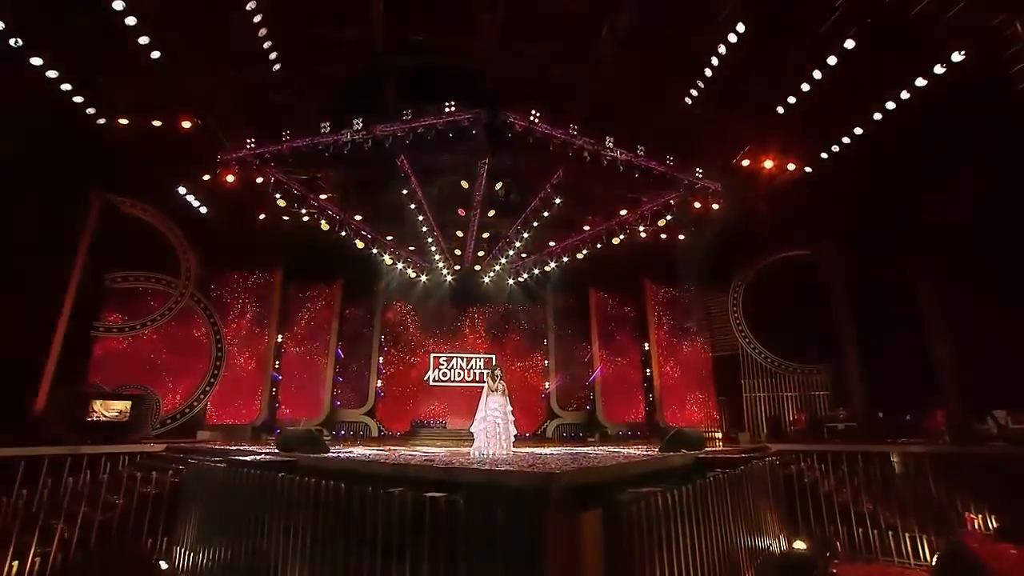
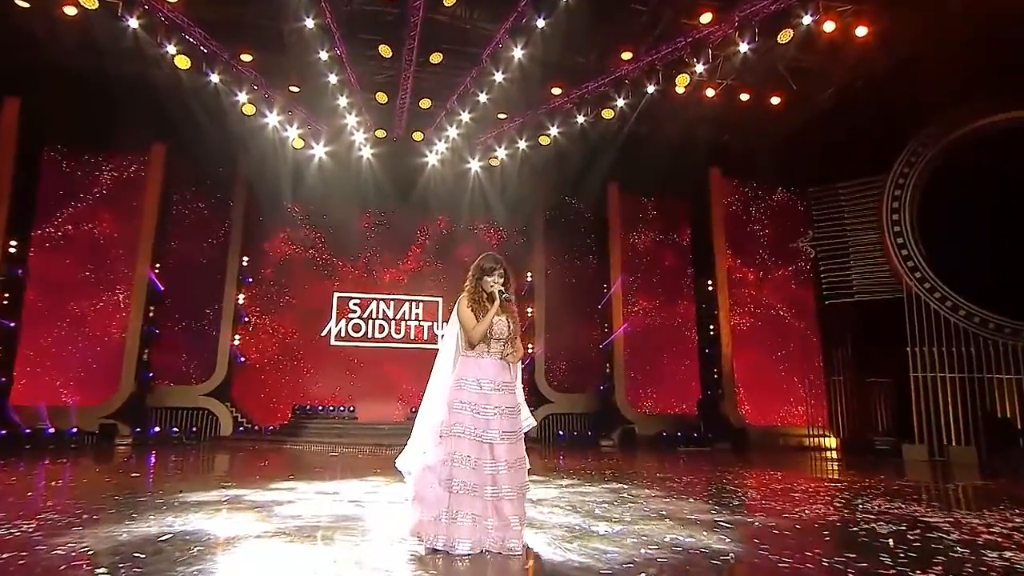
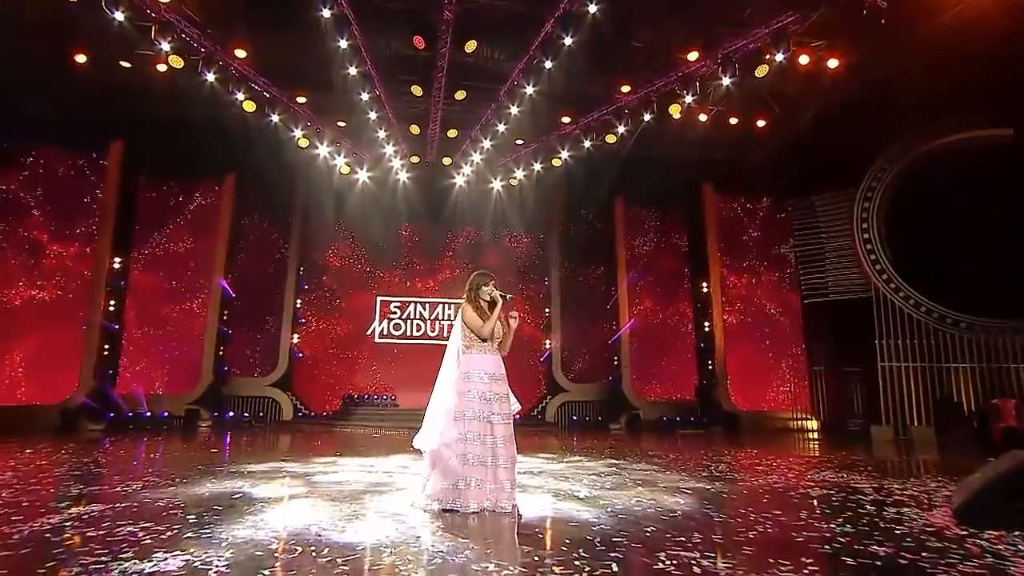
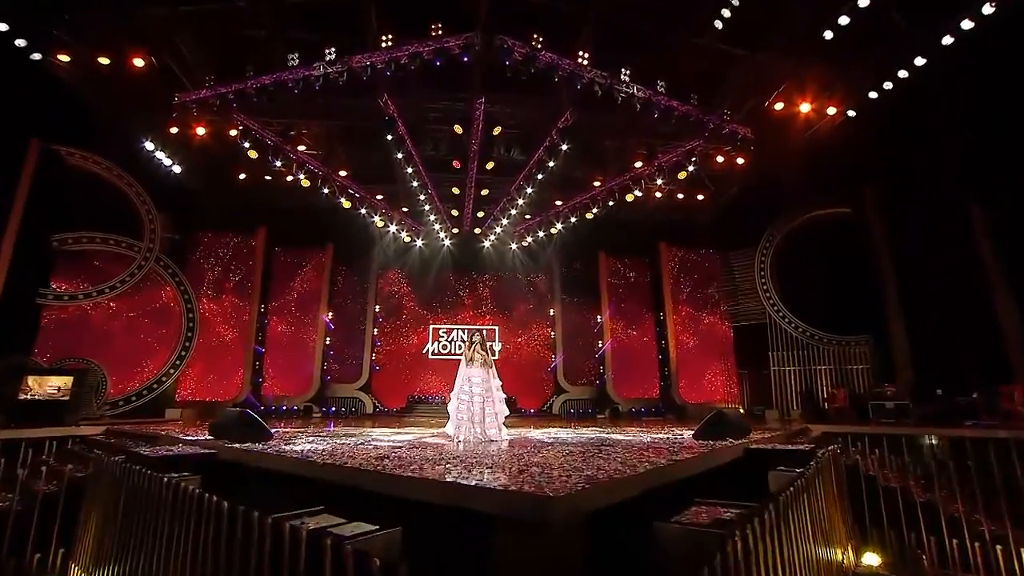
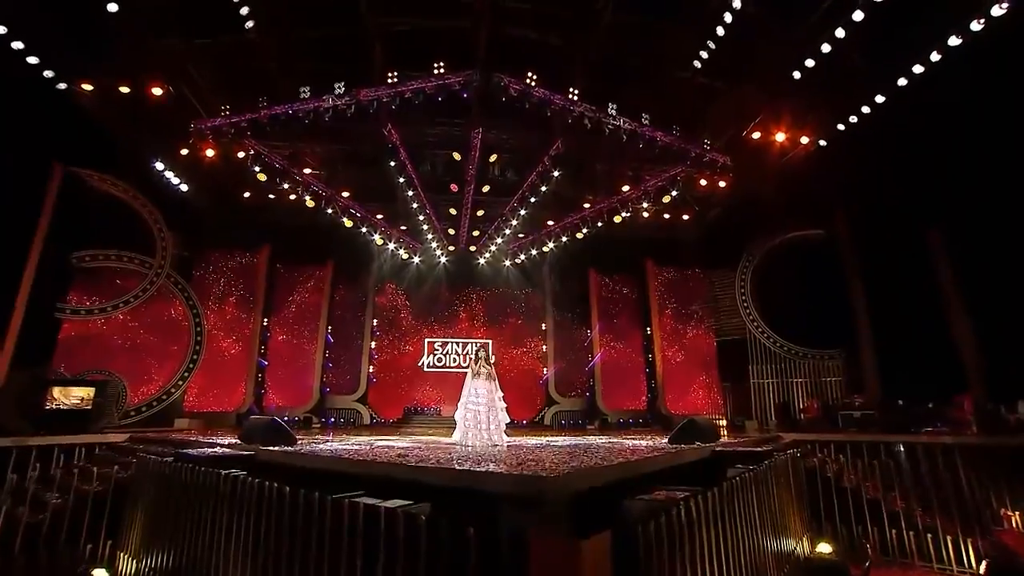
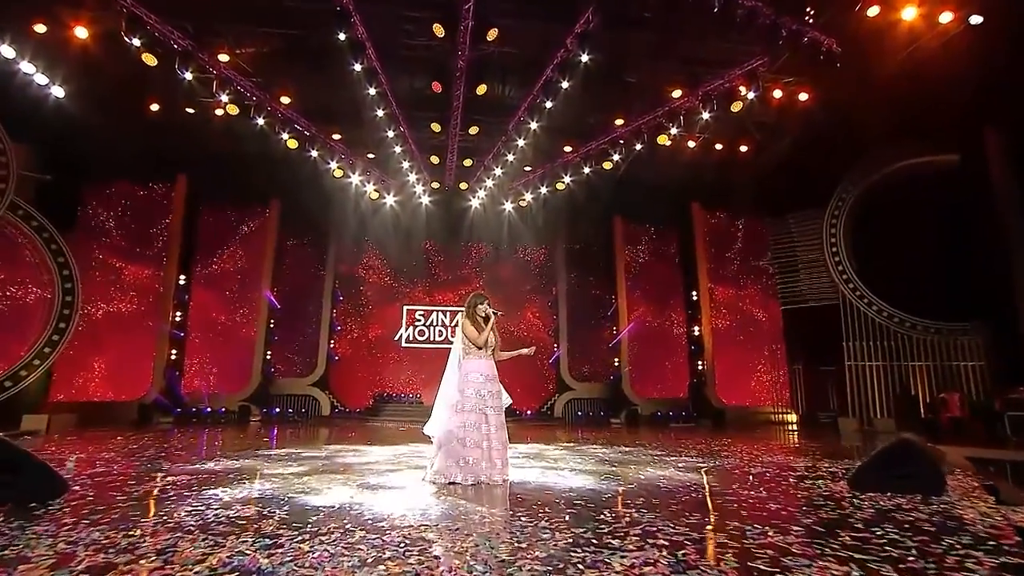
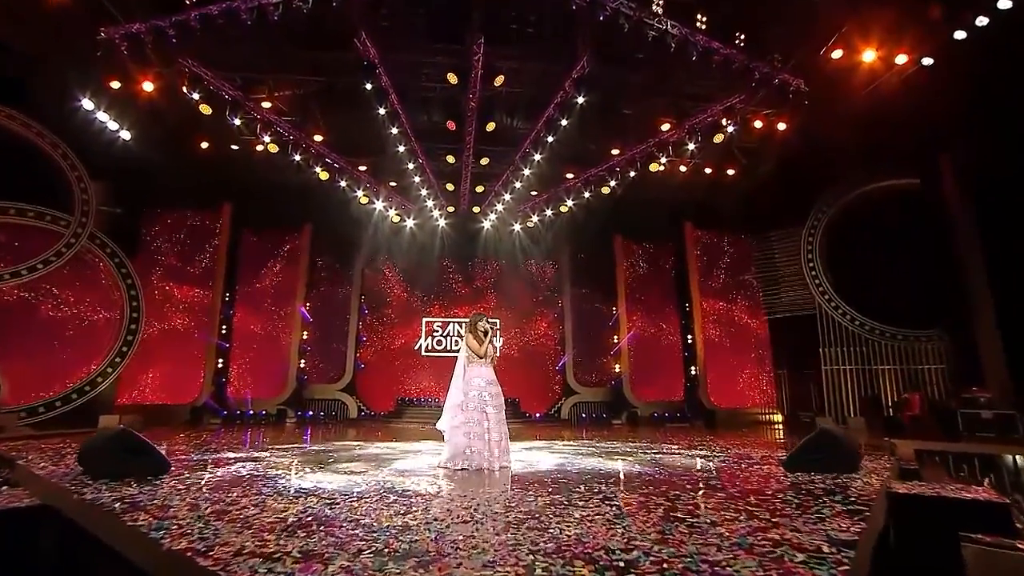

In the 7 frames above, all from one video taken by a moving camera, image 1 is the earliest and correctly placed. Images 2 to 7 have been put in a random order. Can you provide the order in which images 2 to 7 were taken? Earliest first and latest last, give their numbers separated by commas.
5, 4, 7, 6, 3, 2
